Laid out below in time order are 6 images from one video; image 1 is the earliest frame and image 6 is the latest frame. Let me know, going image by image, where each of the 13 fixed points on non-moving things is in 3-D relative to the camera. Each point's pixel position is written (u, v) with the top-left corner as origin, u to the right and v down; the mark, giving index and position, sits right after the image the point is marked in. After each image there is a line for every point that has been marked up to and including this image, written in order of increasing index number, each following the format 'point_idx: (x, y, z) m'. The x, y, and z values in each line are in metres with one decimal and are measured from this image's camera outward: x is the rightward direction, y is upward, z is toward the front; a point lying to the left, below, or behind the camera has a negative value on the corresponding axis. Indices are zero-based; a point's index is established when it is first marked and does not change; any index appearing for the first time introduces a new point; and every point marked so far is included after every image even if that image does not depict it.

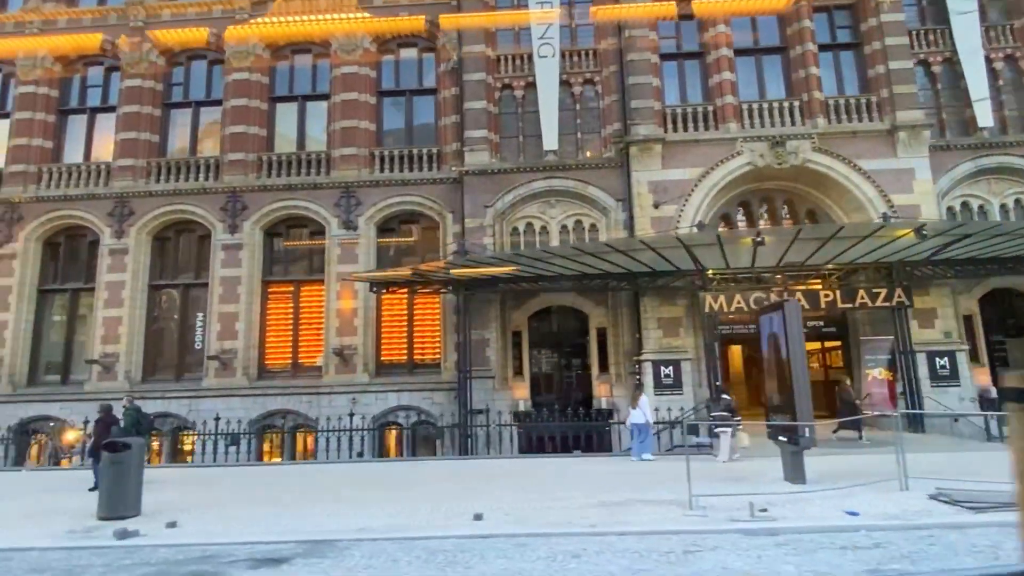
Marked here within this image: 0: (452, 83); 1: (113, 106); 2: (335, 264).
0: (-1.8, +6.0, +16.9) m
1: (-12.3, +5.6, +17.9) m
2: (-4.9, +0.7, +16.1) m
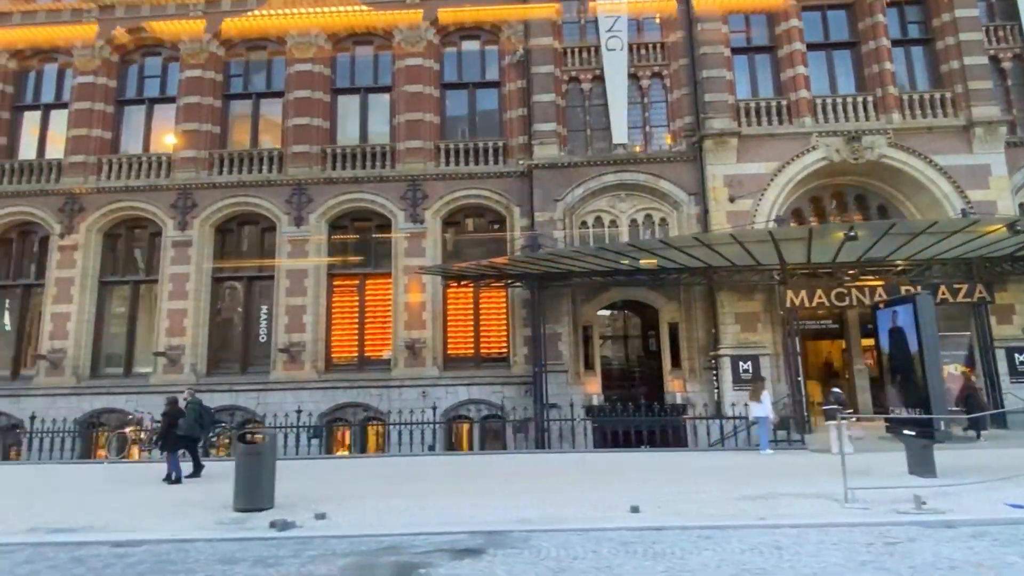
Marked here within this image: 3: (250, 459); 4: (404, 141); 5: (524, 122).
0: (+0.1, +6.2, +16.8) m
1: (-10.4, +5.8, +17.8) m
2: (-3.0, +0.9, +16.0) m
3: (-3.6, -2.4, +8.0) m
4: (-3.1, +4.2, +16.6) m
5: (+0.3, +4.7, +16.5) m
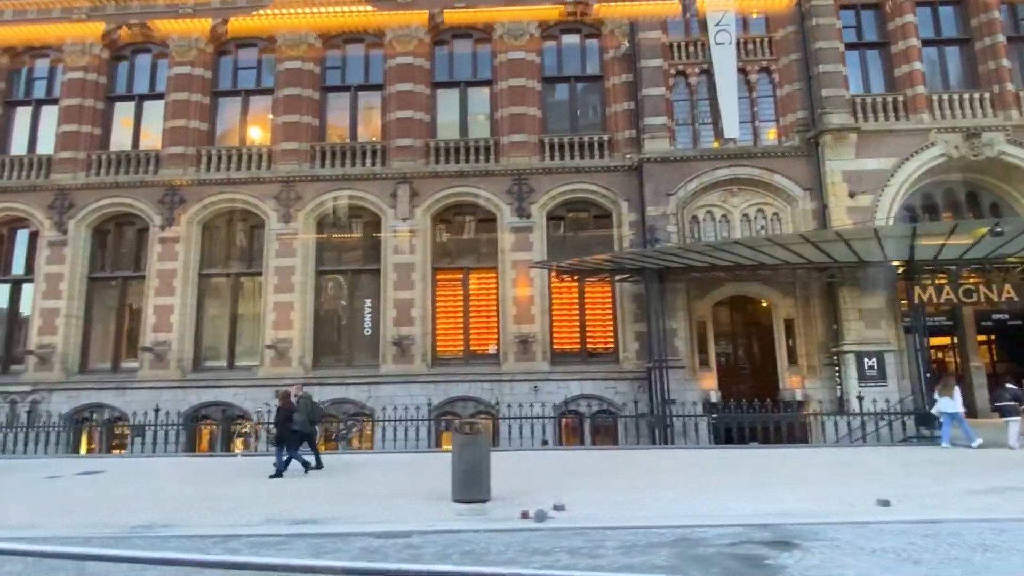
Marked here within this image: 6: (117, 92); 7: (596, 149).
0: (+3.2, +6.3, +16.7) m
1: (-7.4, +6.1, +17.6) m
2: (-0.1, +1.0, +15.9) m
3: (-0.6, -2.2, +7.9) m
4: (-0.1, +4.4, +16.5) m
5: (+3.4, +4.9, +16.4) m
6: (-12.2, +6.0, +17.9) m
7: (+2.4, +4.0, +16.4) m
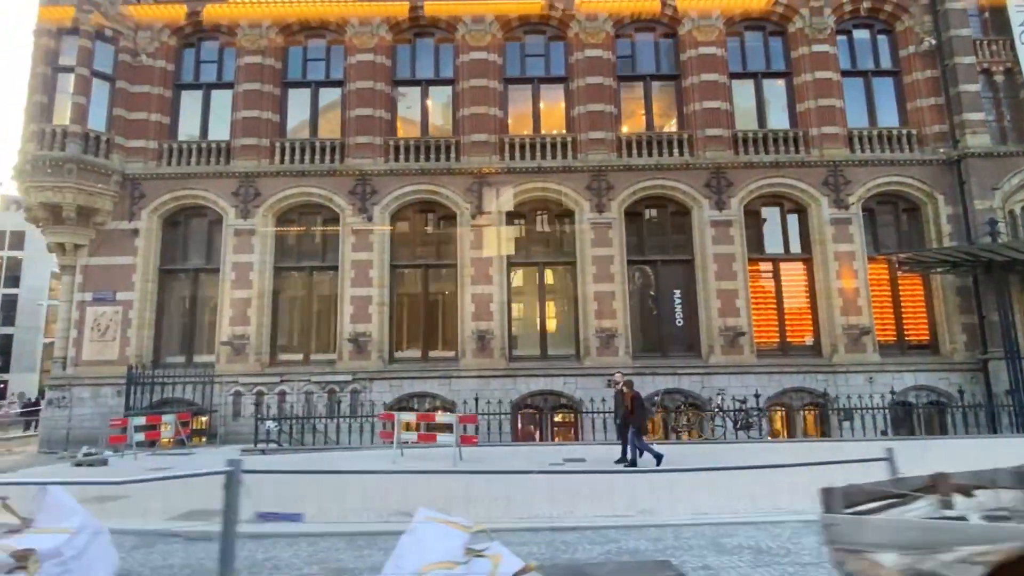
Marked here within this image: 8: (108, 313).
0: (+12.0, +6.5, +16.9) m
1: (+1.4, +6.4, +17.4) m
2: (+8.8, +1.2, +16.1) m
3: (+8.6, -2.0, +8.0) m
4: (+8.8, +4.6, +16.6) m
5: (+12.2, +5.1, +16.7) m
6: (-3.4, +6.4, +17.4) m
7: (+11.3, +4.2, +16.7) m
8: (-11.0, -0.7, +15.8) m
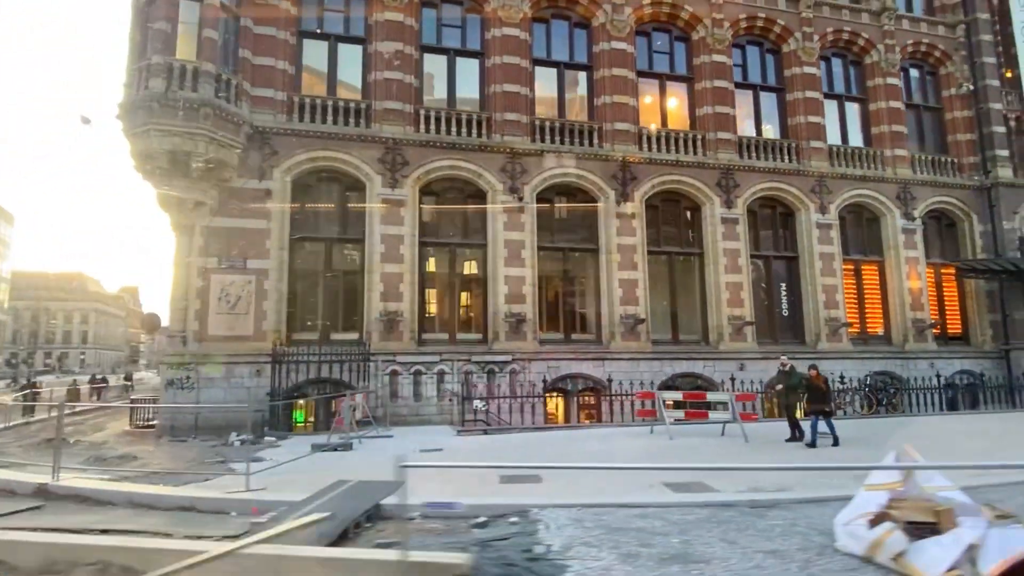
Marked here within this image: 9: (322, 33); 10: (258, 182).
0: (+15.8, +6.4, +20.4) m
1: (+5.4, +6.7, +18.3) m
2: (+12.7, +1.3, +18.9) m
3: (+14.2, -2.2, +11.1) m
4: (+12.7, +4.6, +19.4) m
5: (+16.0, +5.0, +20.2) m
6: (+0.8, +6.9, +17.2) m
7: (+15.1, +4.1, +20.0) m
8: (-6.6, +0.1, +14.0) m
9: (-5.2, +6.9, +15.7) m
10: (-6.3, +2.6, +14.4) m
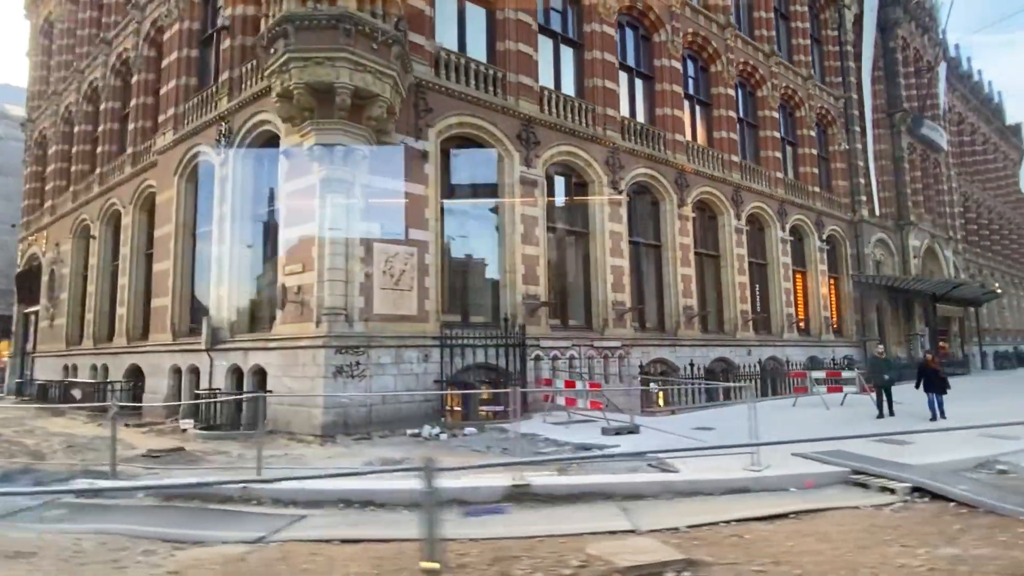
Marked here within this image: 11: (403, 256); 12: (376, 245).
0: (+15.6, +6.1, +27.4) m
1: (+7.1, +6.8, +21.1) m
2: (+13.1, +1.1, +24.7) m
3: (+17.6, -2.7, +18.4) m
4: (+13.0, +4.5, +25.2) m
5: (+15.7, +4.6, +27.4) m
6: (+3.3, +7.2, +18.1) m
7: (+14.9, +3.8, +26.8) m
8: (-2.3, +0.7, +12.1) m
9: (-1.4, +7.5, +14.2) m
10: (-2.1, +3.2, +12.6) m
11: (-2.3, +0.7, +12.1) m
12: (-2.7, +0.9, +11.7) m
